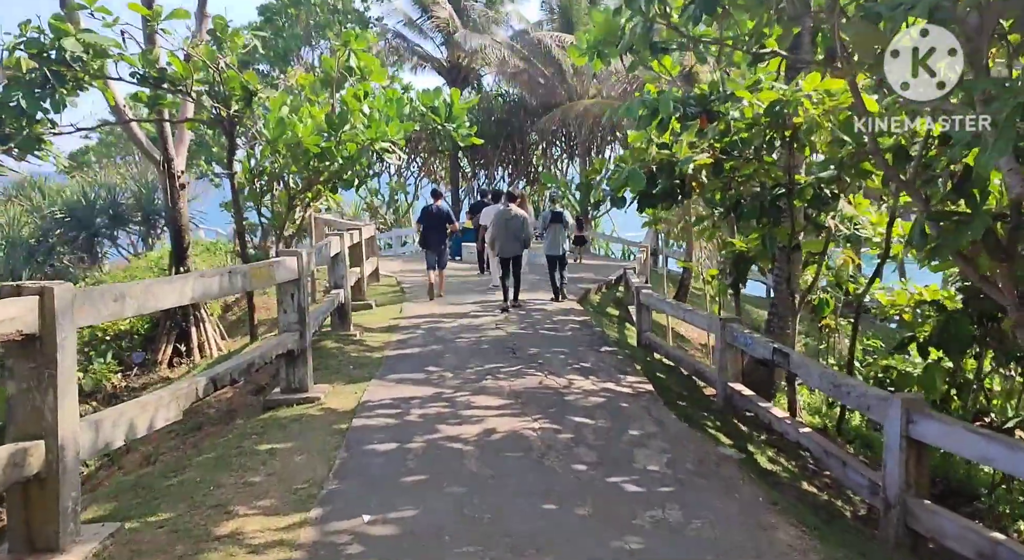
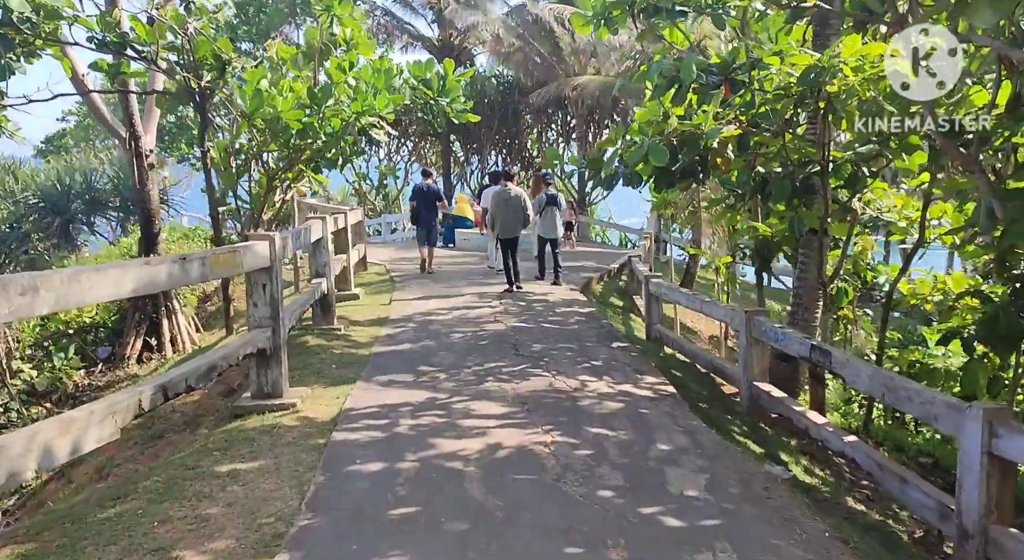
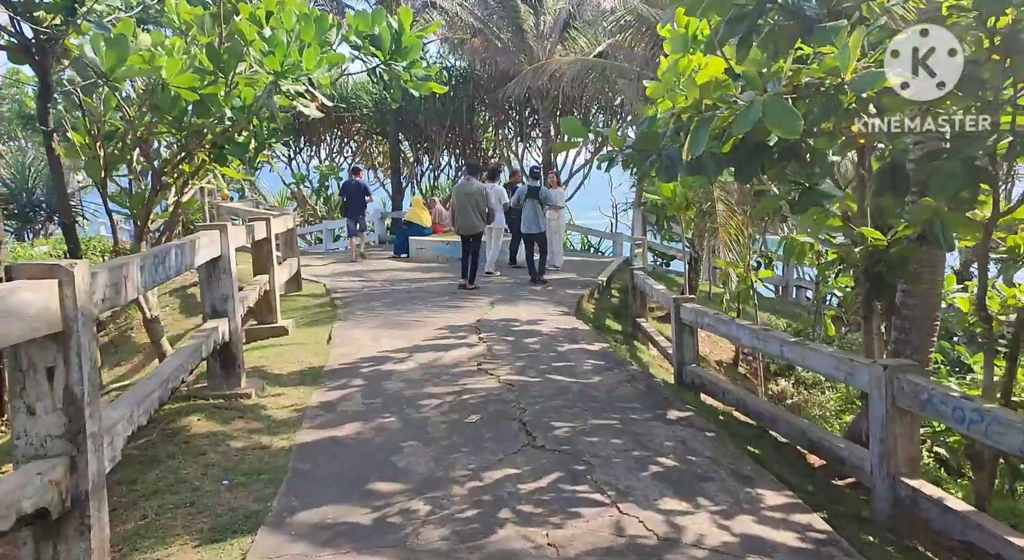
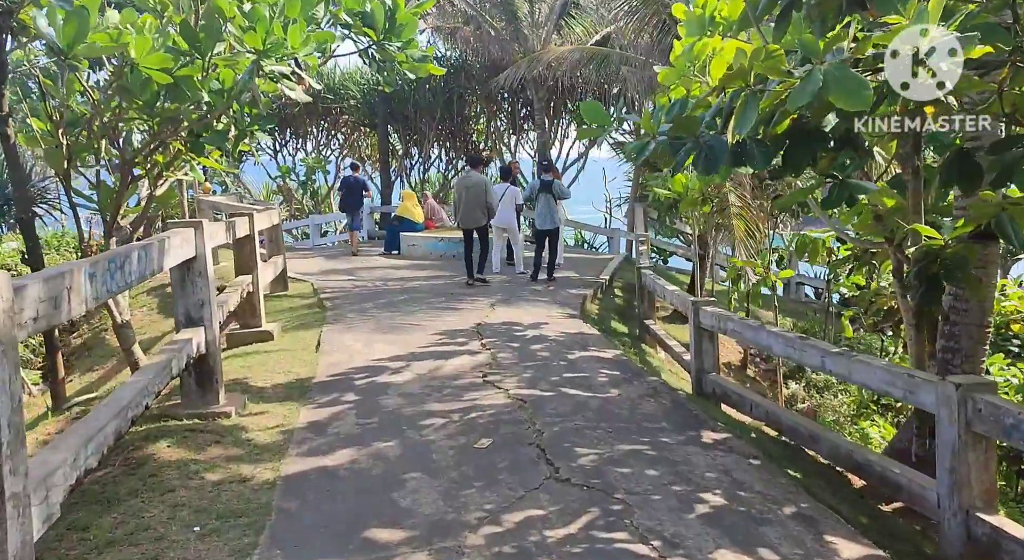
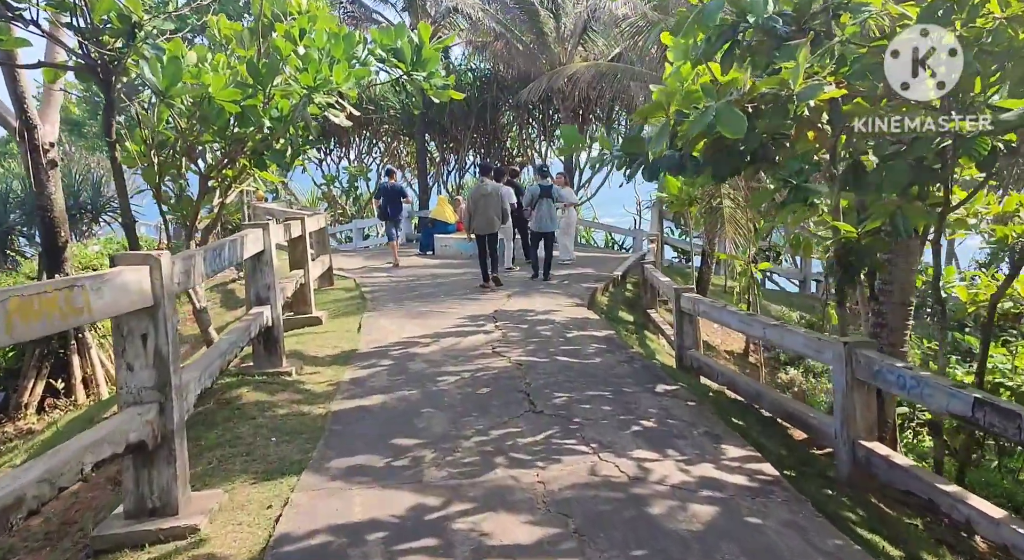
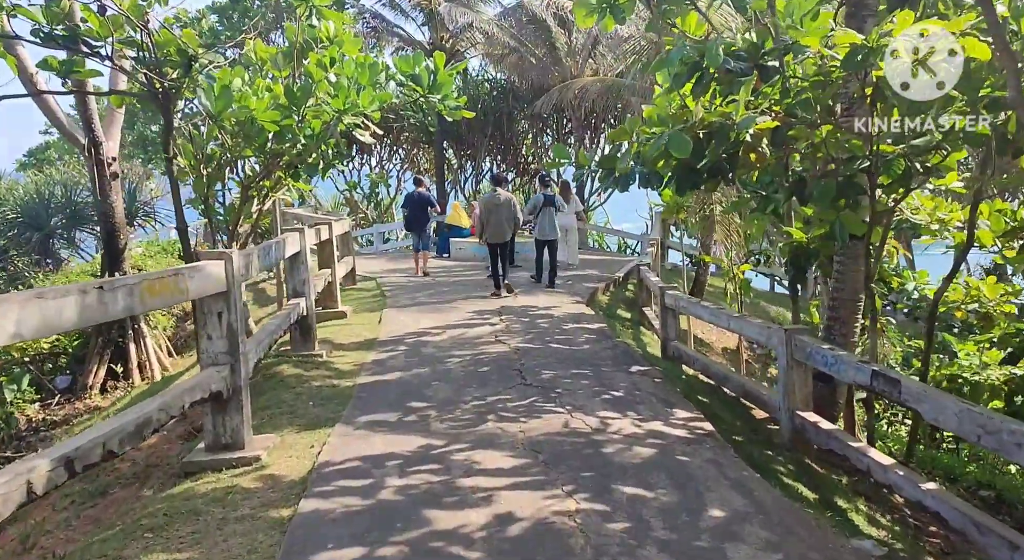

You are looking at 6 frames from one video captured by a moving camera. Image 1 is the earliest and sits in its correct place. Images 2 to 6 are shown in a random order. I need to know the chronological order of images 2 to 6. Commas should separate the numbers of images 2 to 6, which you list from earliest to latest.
2, 6, 5, 3, 4
